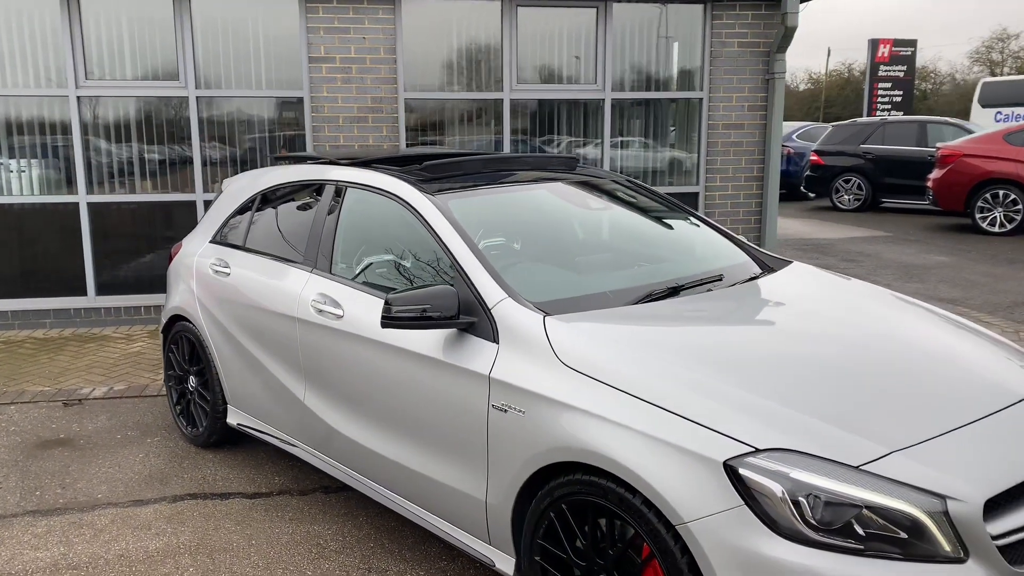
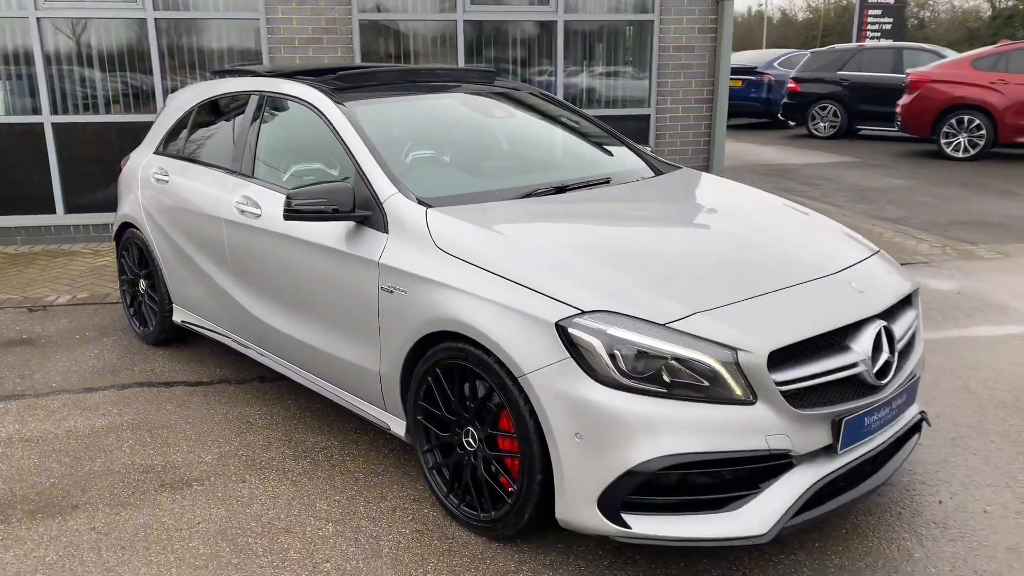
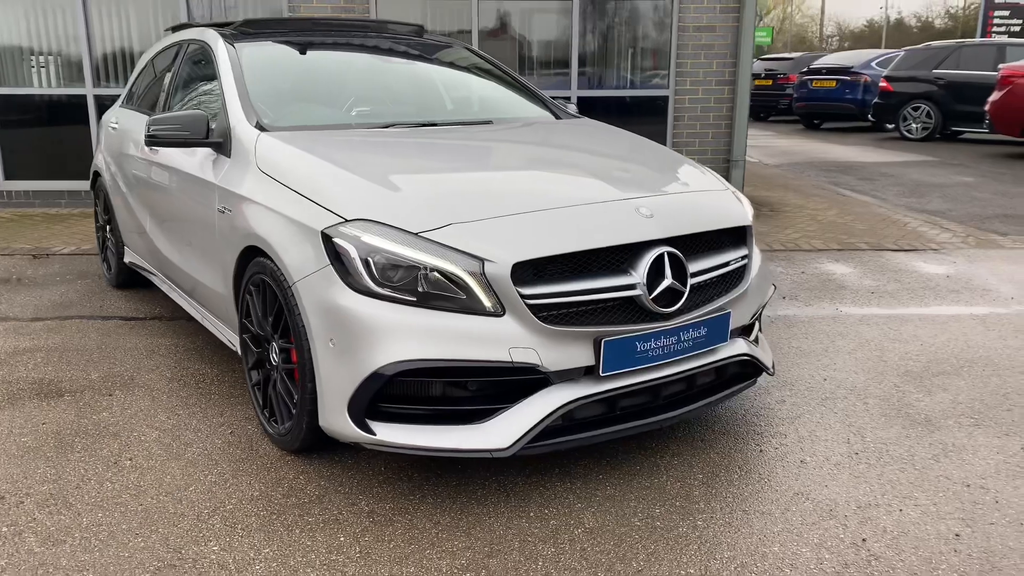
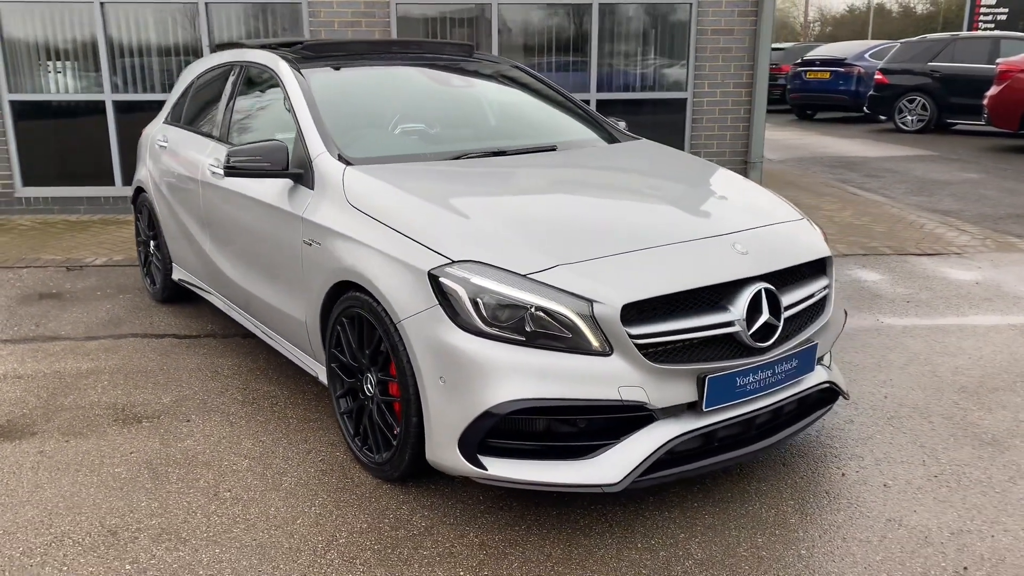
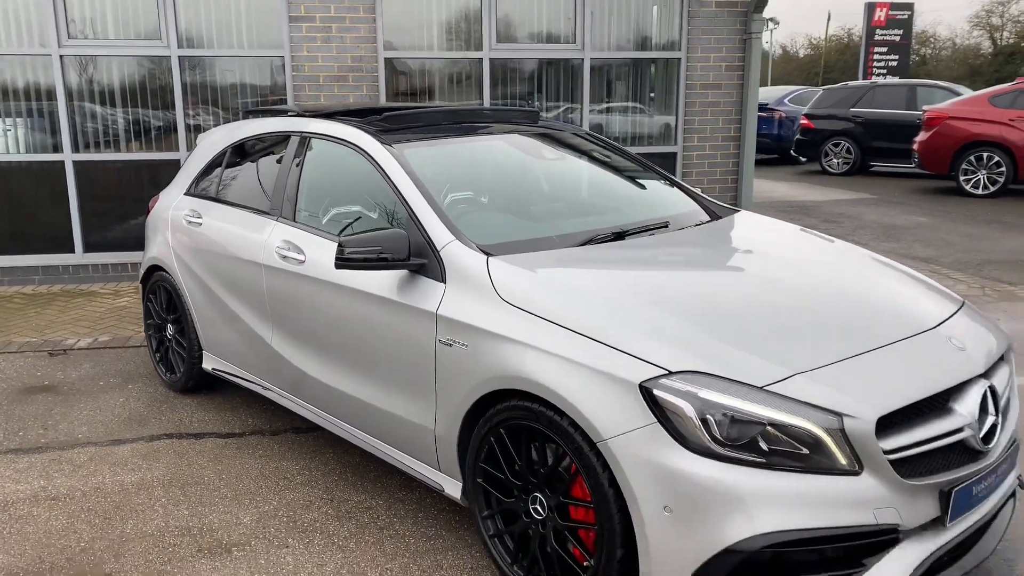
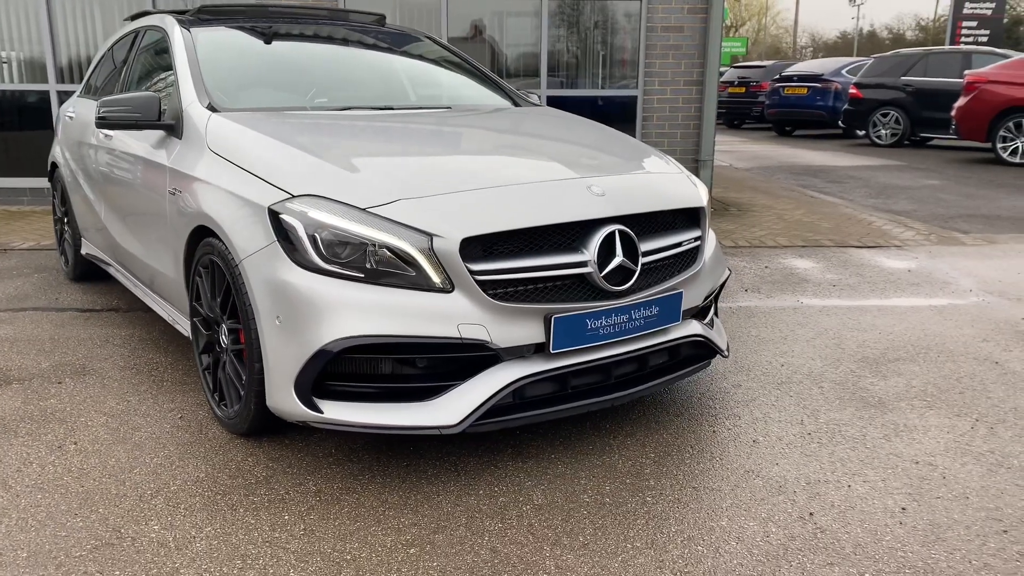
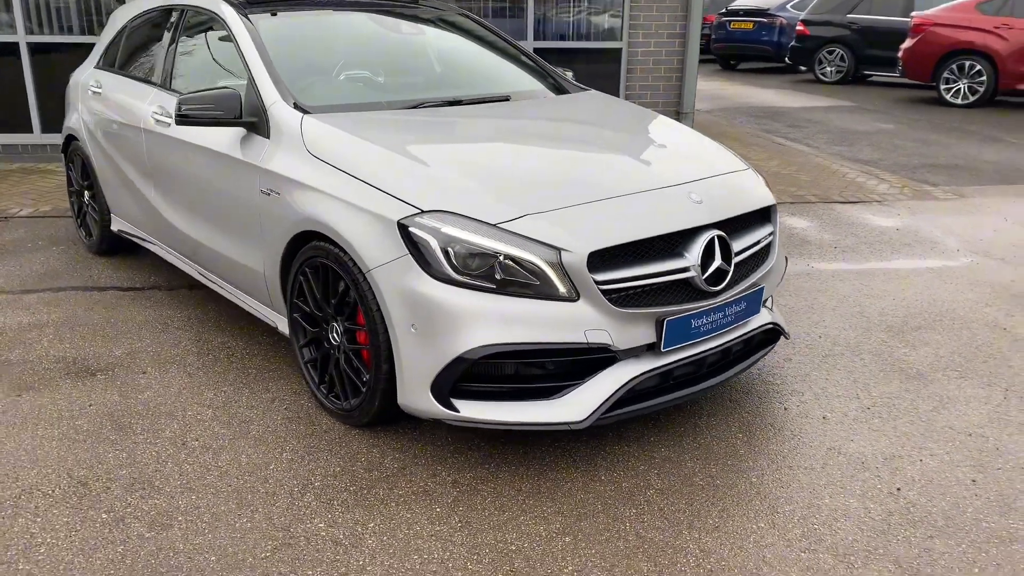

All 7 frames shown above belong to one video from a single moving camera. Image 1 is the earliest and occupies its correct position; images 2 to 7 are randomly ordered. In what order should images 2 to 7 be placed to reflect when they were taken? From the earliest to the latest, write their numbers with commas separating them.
5, 2, 4, 3, 6, 7
